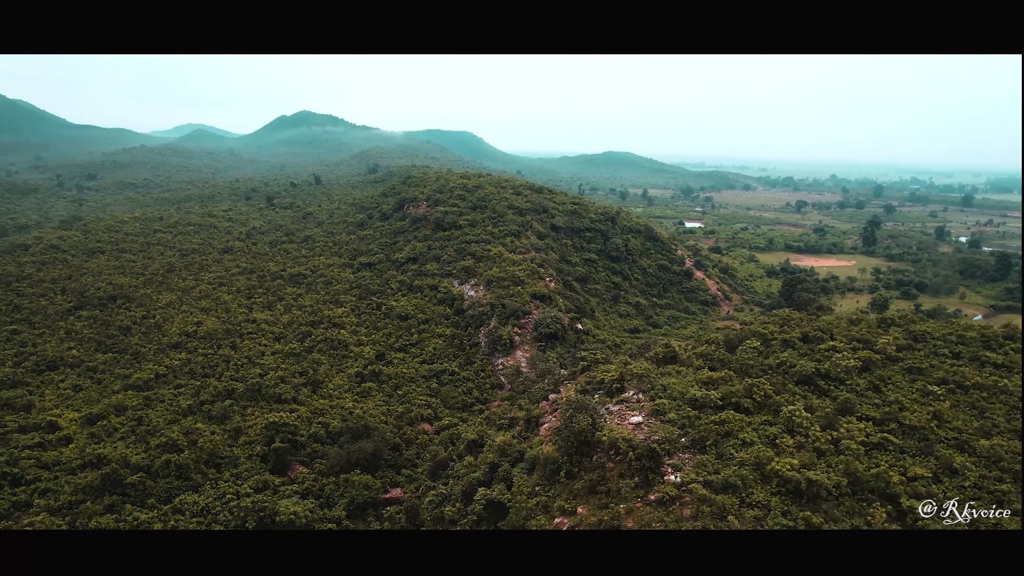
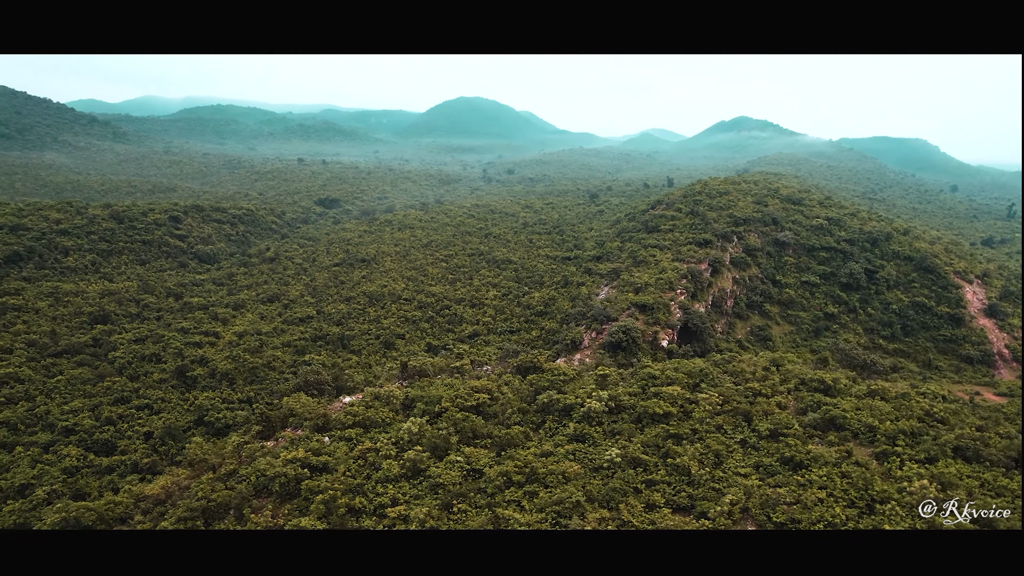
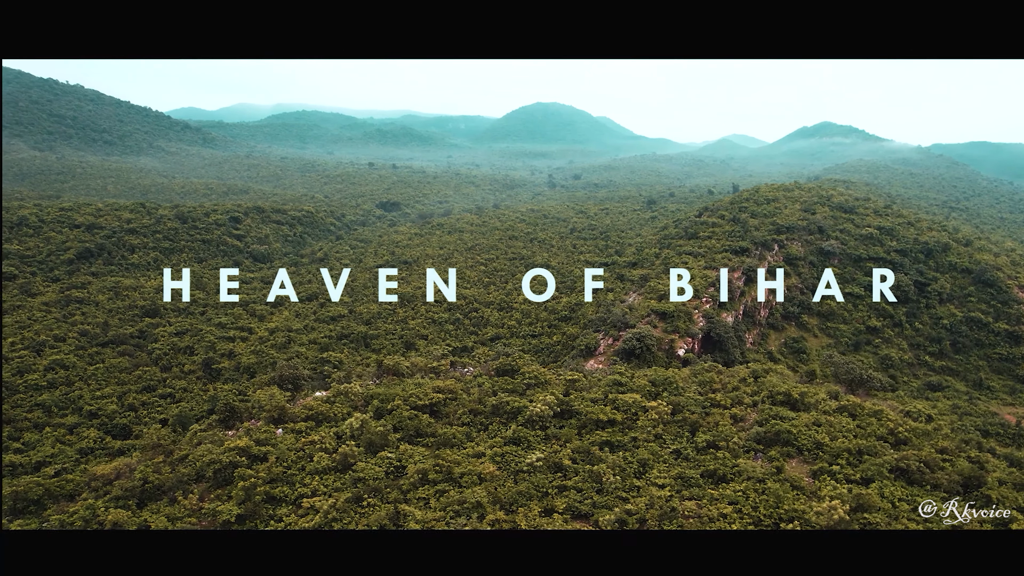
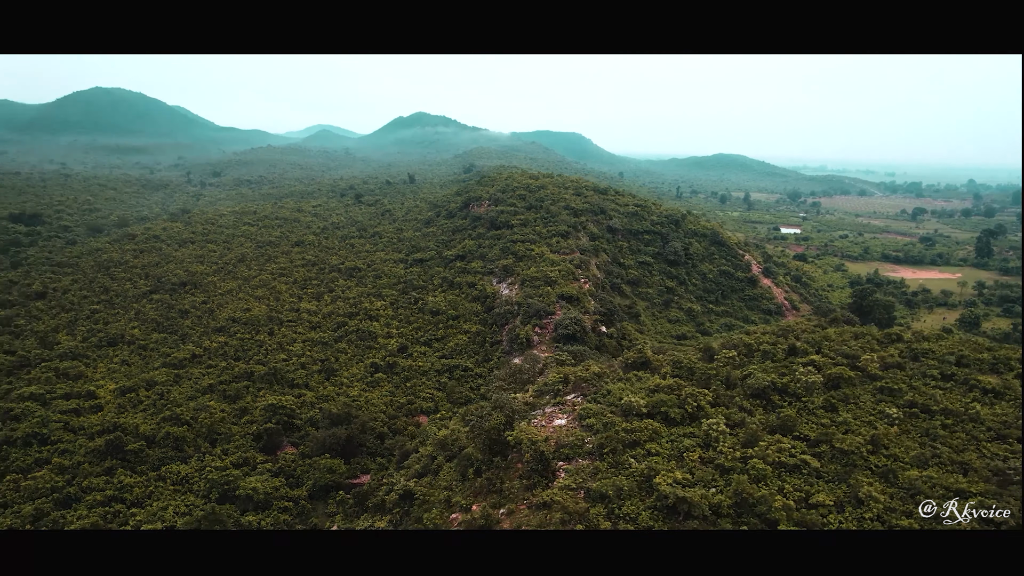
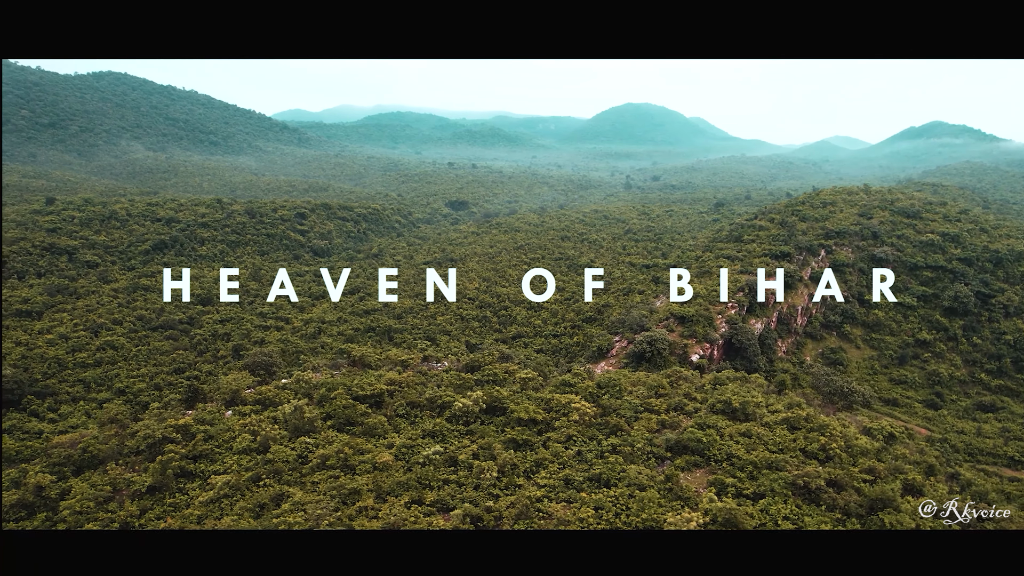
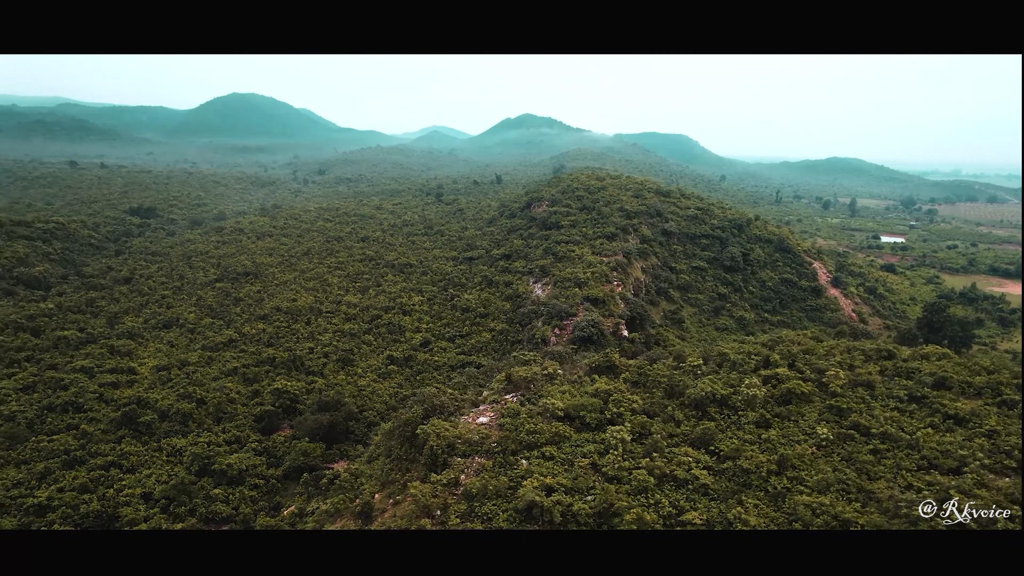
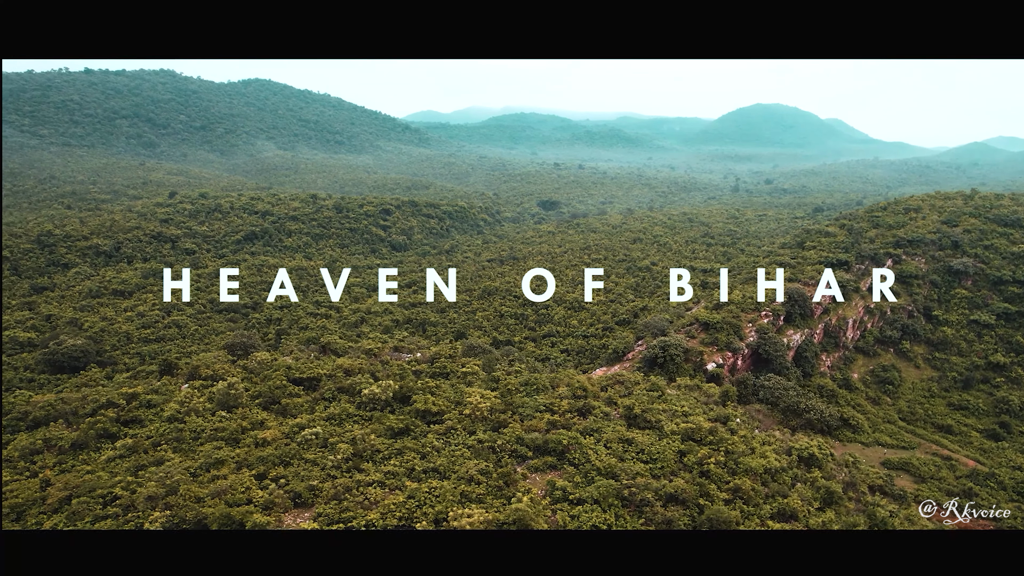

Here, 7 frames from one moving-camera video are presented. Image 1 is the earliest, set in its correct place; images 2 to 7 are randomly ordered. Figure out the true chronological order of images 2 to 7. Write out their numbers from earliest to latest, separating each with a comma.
4, 6, 2, 3, 5, 7
